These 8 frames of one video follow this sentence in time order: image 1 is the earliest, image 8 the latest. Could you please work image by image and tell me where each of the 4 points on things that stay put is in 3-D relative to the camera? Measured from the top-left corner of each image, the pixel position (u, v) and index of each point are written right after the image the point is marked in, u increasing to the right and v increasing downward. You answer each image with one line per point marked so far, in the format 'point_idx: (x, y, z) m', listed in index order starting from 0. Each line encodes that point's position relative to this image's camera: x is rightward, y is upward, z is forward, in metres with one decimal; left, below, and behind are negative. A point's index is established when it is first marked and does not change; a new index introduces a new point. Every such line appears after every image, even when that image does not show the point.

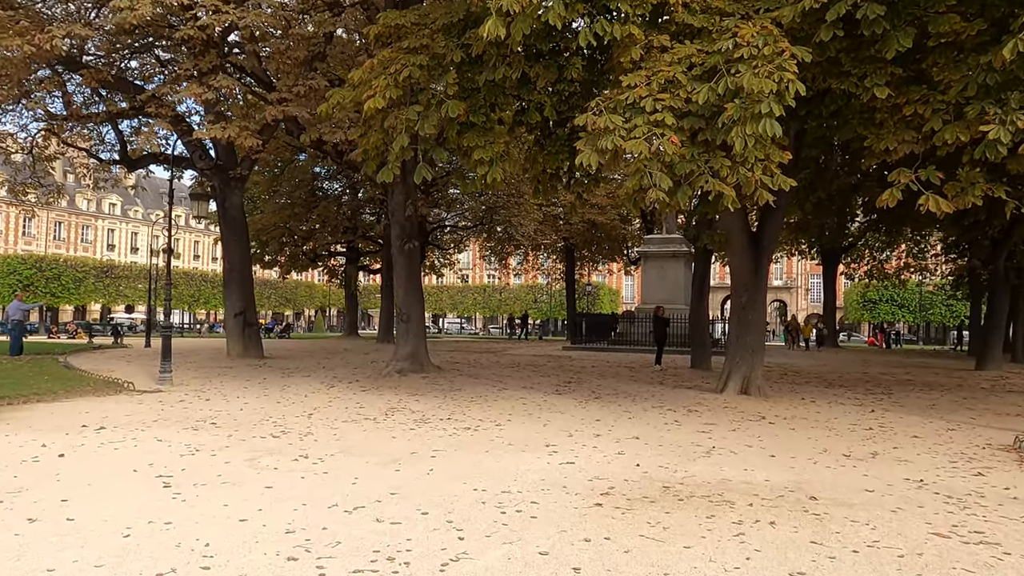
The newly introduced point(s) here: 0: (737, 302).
0: (+4.2, -0.3, +14.4) m
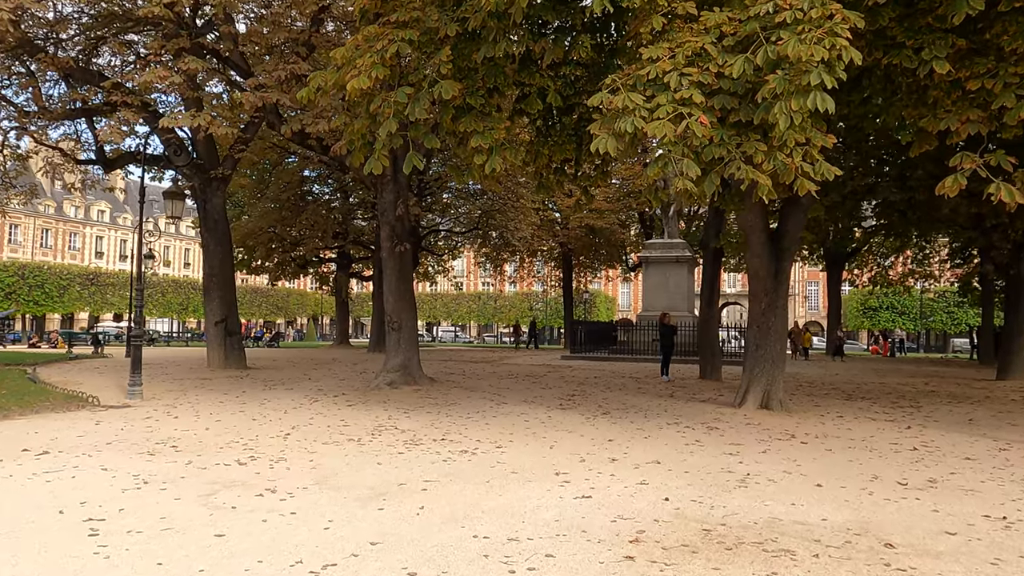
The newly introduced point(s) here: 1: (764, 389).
0: (+4.2, -0.4, +13.3) m
1: (+4.4, -1.7, +13.1) m
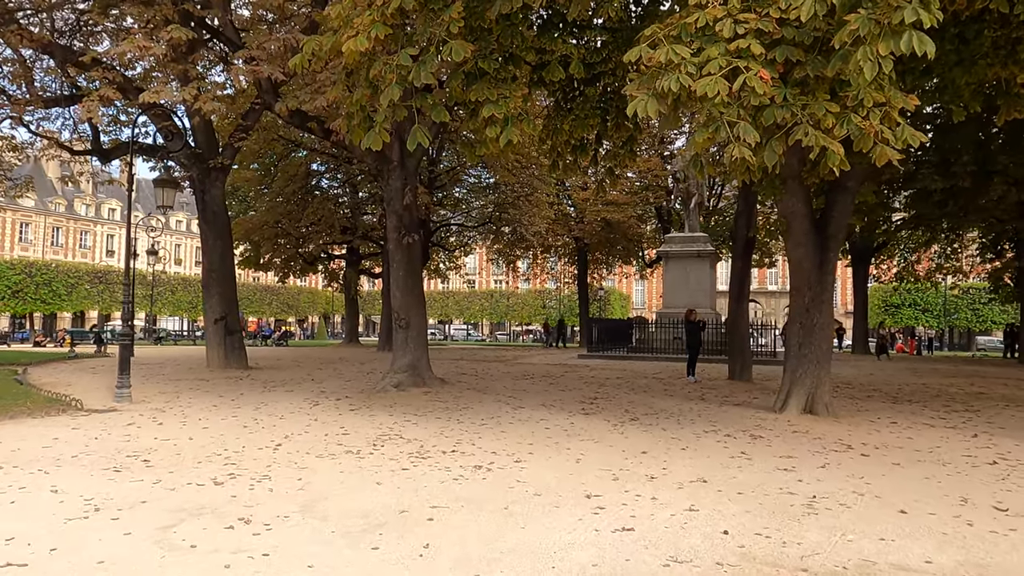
0: (+4.5, -0.2, +12.0) m
1: (+4.6, -1.6, +11.9) m
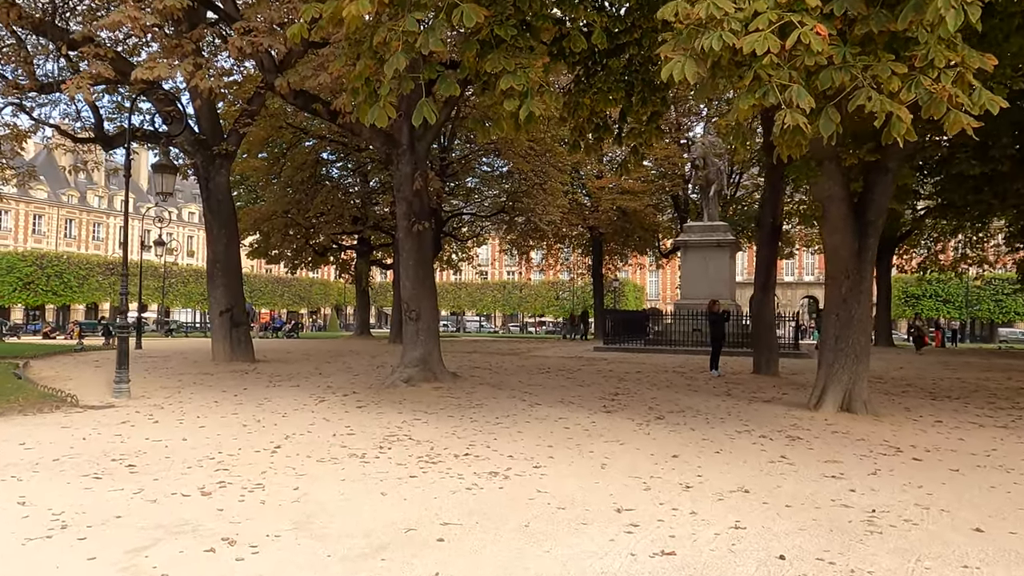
0: (+4.7, -0.1, +11.2) m
1: (+4.9, -1.5, +11.1) m
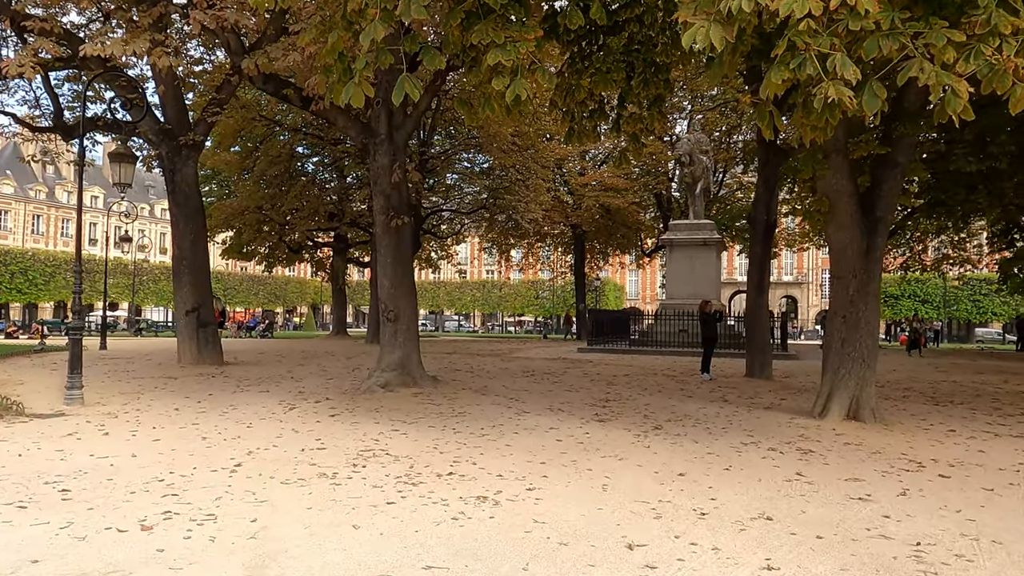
0: (+4.5, -0.1, +10.6) m
1: (+4.7, -1.5, +10.5) m
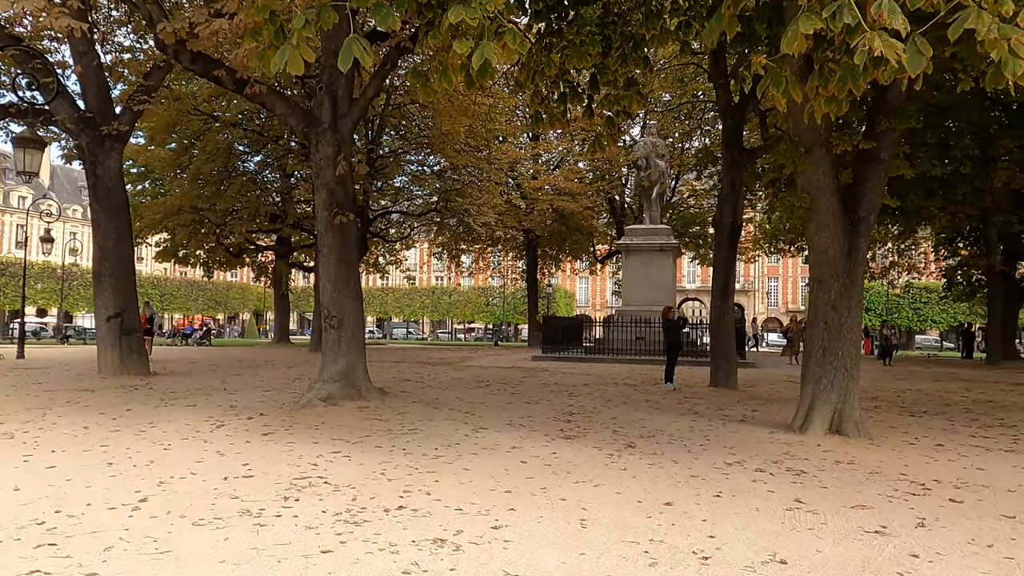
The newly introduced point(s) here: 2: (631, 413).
0: (+4.0, -0.1, +9.9) m
1: (+4.1, -1.5, +9.8) m
2: (+1.8, -1.9, +11.3) m
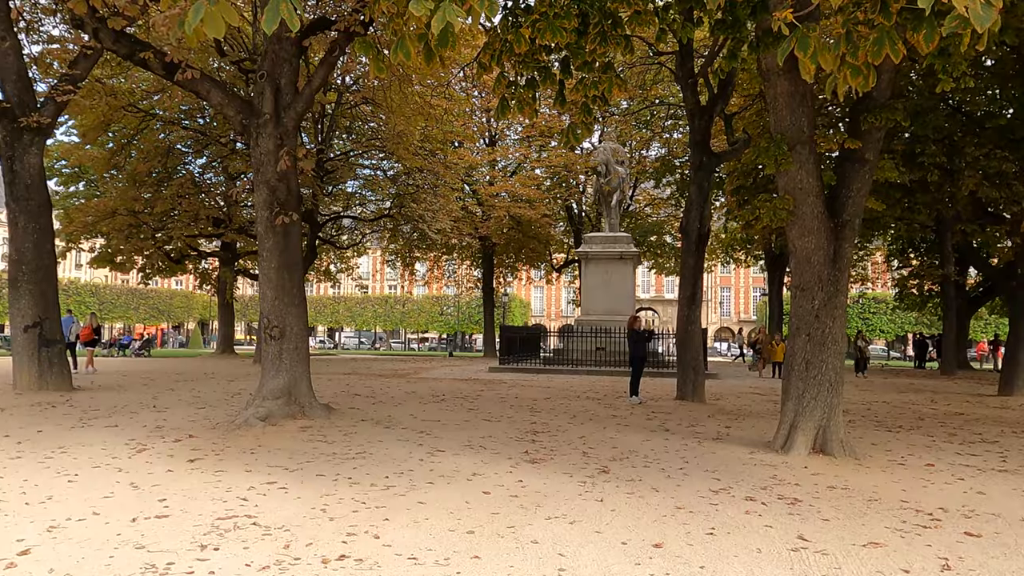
0: (+3.5, -0.2, +9.2) m
1: (+3.7, -1.6, +9.1) m
2: (+1.2, -2.0, +10.5) m
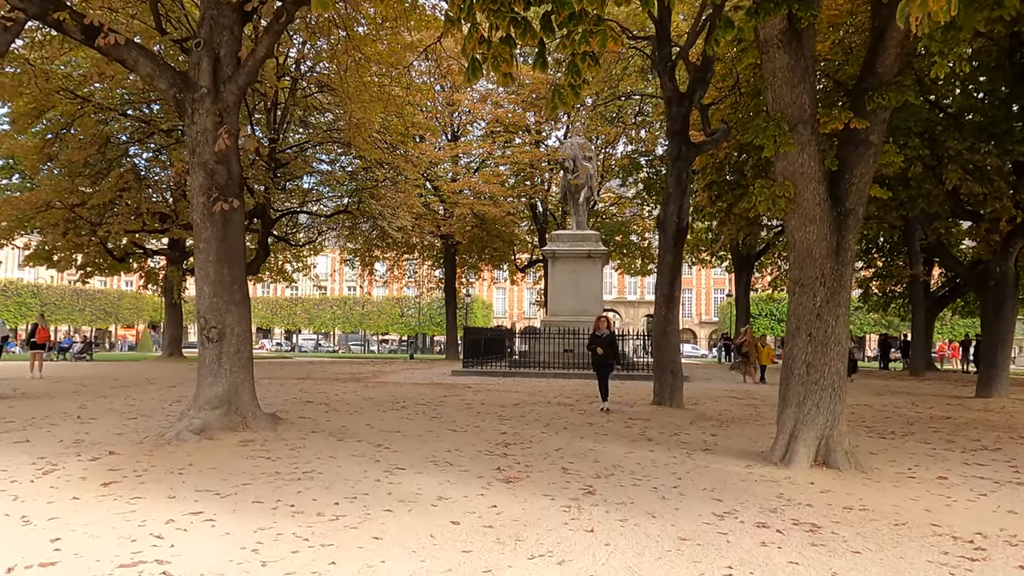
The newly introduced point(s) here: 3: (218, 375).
0: (+3.2, -0.2, +8.3) m
1: (+3.3, -1.6, +8.2) m
2: (+0.8, -1.9, +9.5) m
3: (-3.8, -1.1, +9.7) m
